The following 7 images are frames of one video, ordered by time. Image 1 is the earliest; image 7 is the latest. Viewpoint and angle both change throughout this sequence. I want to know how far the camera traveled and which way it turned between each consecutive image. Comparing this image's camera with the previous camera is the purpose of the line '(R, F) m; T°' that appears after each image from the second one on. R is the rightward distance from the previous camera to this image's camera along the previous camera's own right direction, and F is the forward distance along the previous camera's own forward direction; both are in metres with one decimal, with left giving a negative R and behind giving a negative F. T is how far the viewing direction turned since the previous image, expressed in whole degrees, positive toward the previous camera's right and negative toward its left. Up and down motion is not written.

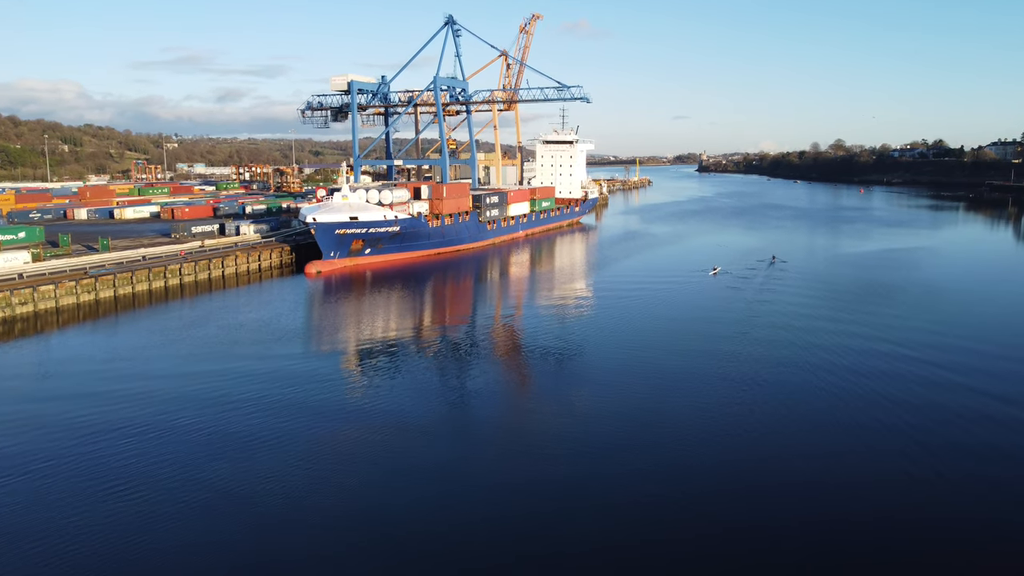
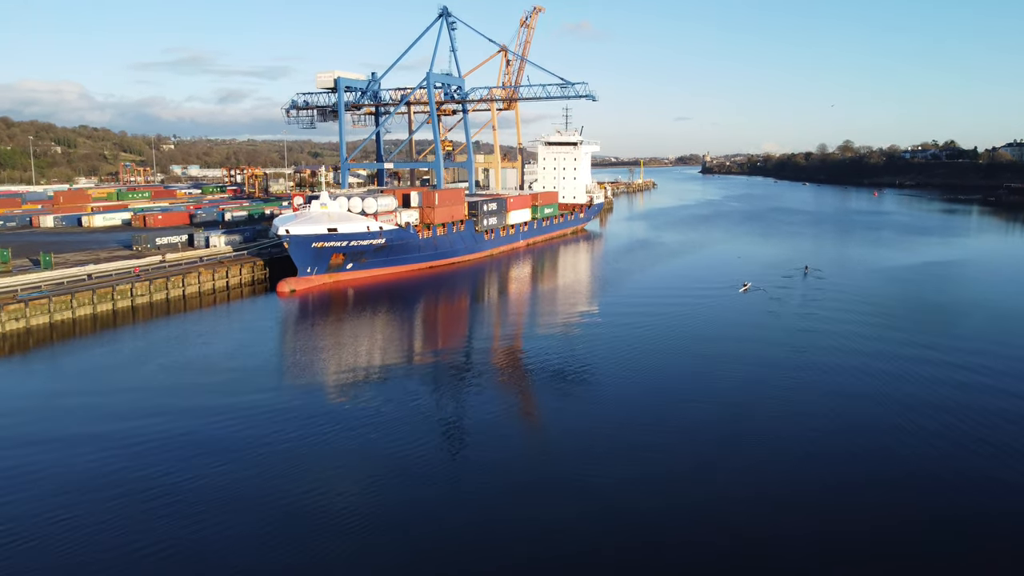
(0.0, +1.9) m; 0°
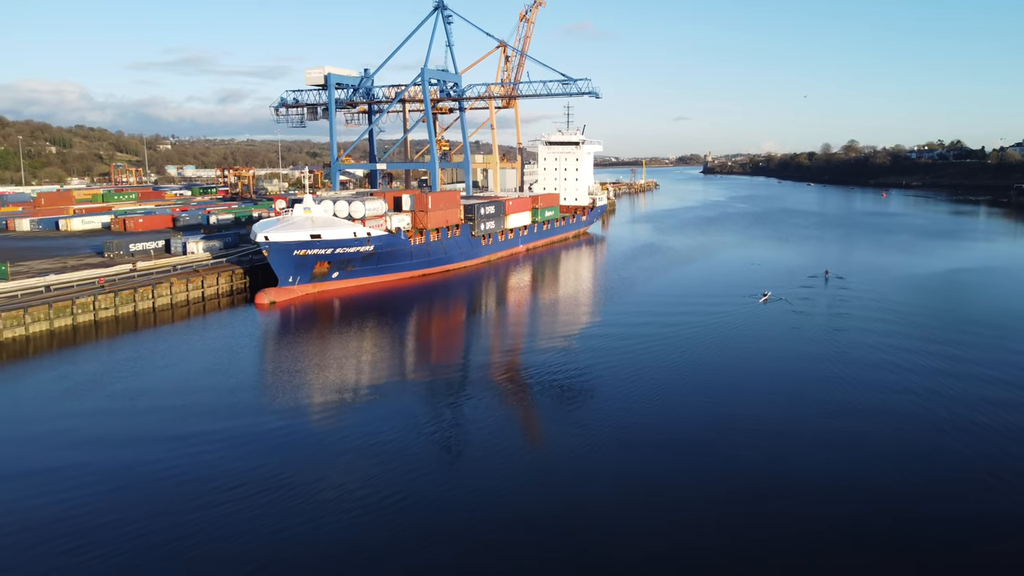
(0.0, +1.2) m; 0°
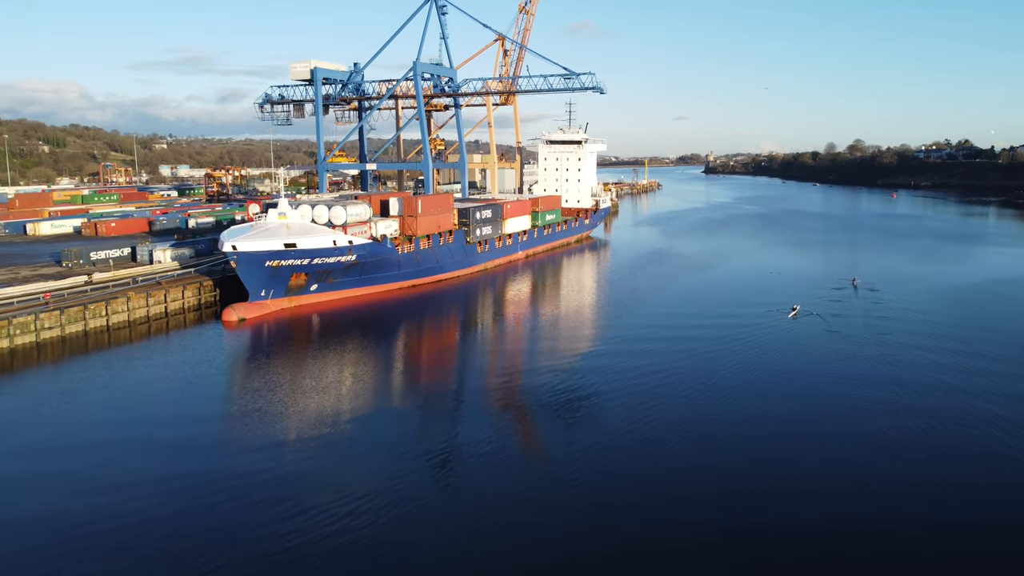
(0.0, +1.5) m; 0°
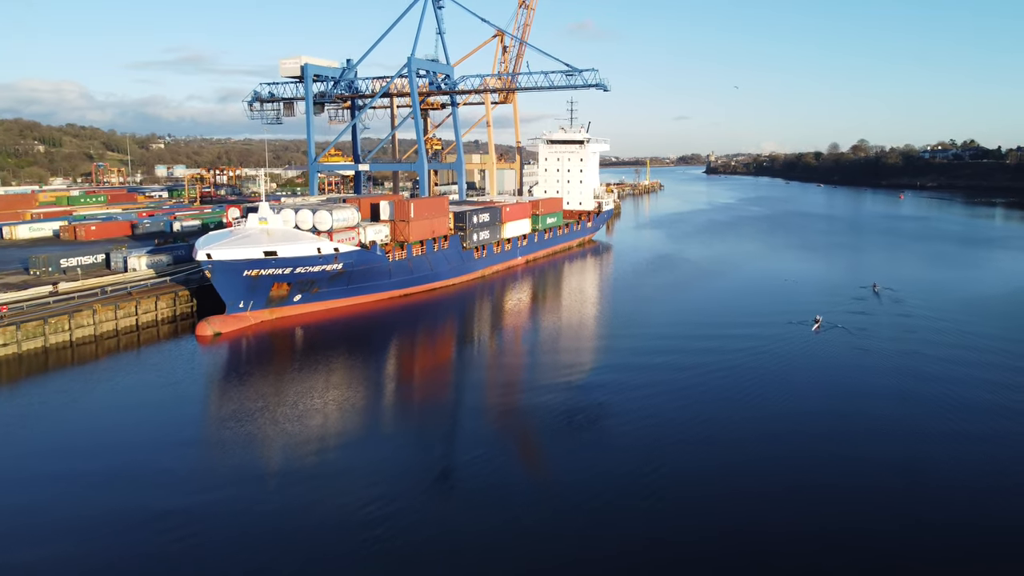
(0.0, +1.0) m; 0°
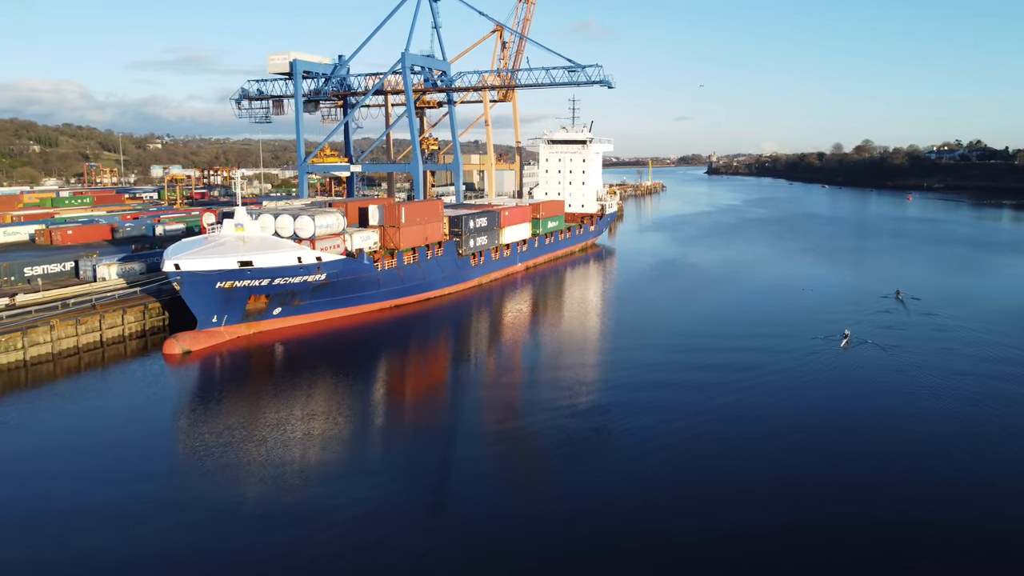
(0.0, +1.0) m; 0°
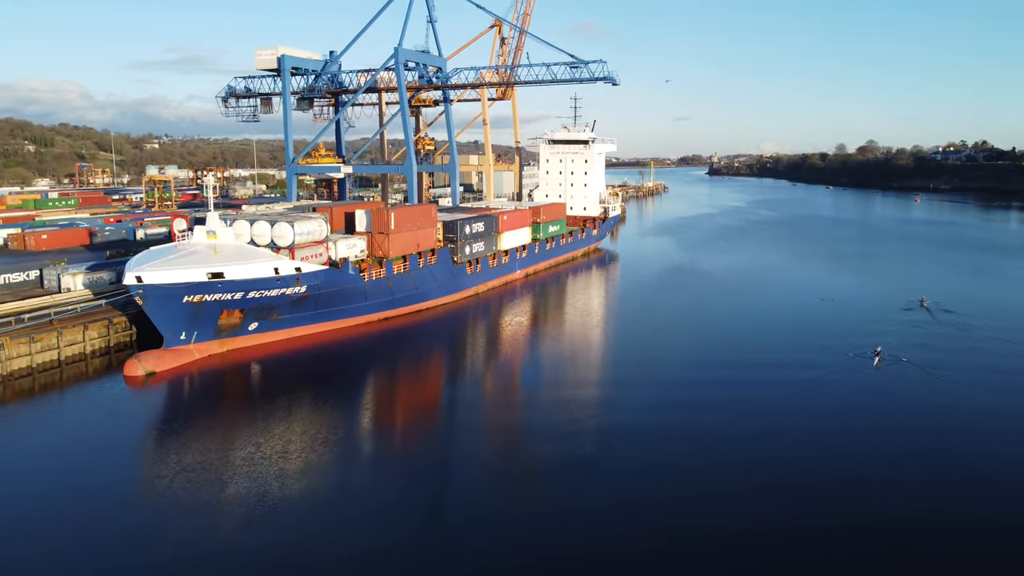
(0.0, +1.0) m; 0°
